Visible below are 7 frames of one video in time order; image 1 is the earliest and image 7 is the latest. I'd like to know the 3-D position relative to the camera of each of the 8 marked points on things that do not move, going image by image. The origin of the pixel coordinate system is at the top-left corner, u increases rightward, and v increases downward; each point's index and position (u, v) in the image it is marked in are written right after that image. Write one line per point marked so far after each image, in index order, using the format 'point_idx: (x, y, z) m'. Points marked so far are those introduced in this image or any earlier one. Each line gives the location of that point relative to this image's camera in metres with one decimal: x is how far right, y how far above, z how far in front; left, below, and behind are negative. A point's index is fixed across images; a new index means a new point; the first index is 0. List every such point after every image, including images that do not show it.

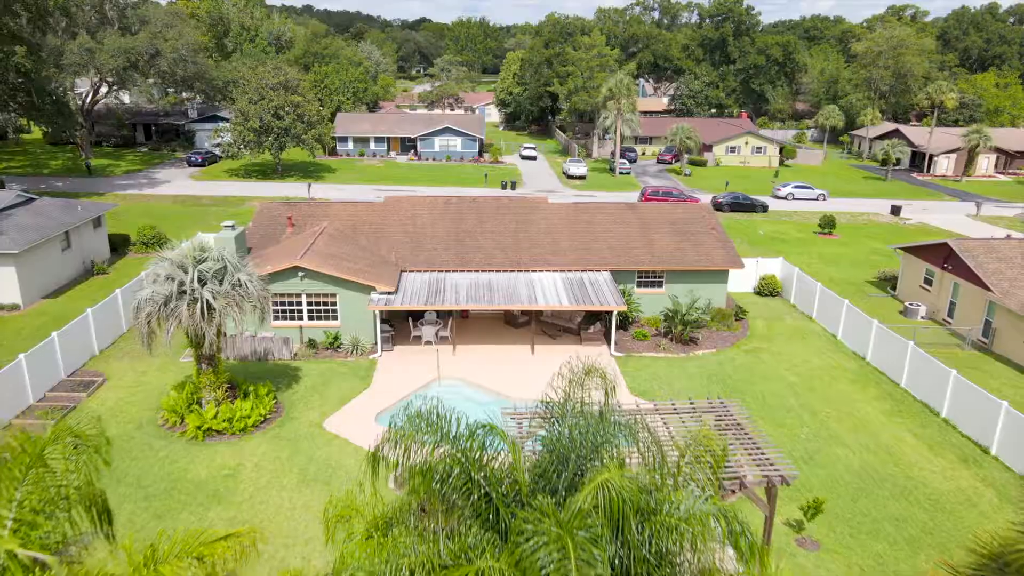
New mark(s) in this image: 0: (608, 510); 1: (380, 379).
0: (+0.8, -1.9, +6.2) m
1: (-3.6, -2.4, +19.5) m
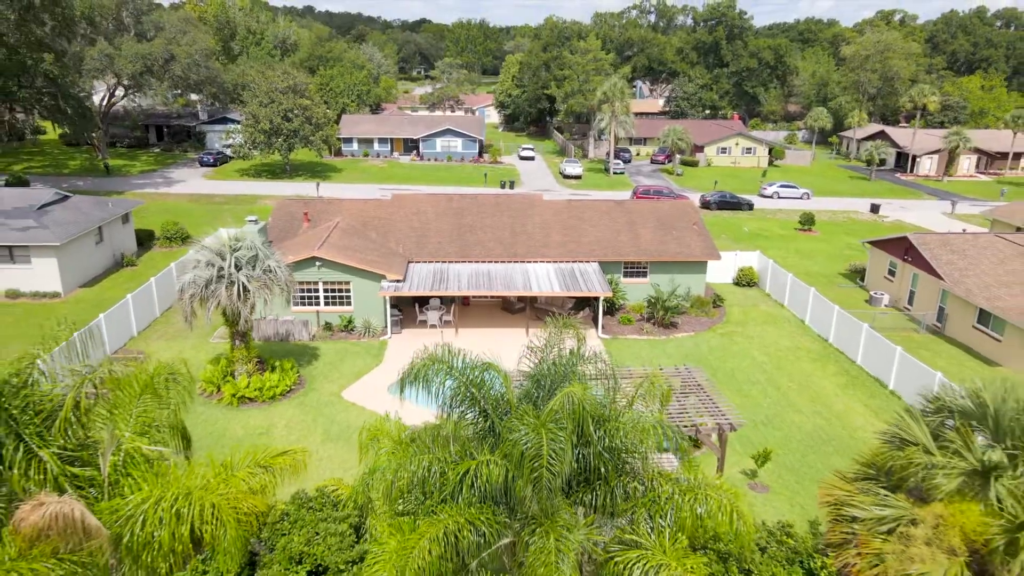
0: (+0.7, -1.5, +8.4) m
1: (-3.7, -2.0, +21.8) m
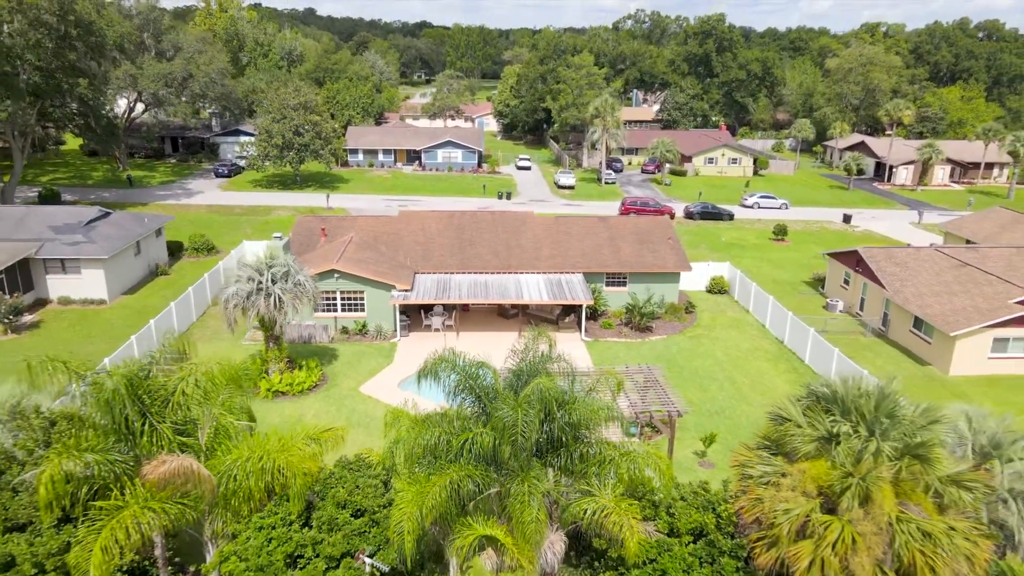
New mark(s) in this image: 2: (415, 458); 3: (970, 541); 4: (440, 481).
0: (+0.5, -1.8, +11.8) m
1: (-3.9, -2.4, +25.1) m
2: (-1.6, -2.8, +11.9) m
3: (+6.7, -3.7, +10.8) m
4: (-1.1, -2.9, +11.2) m
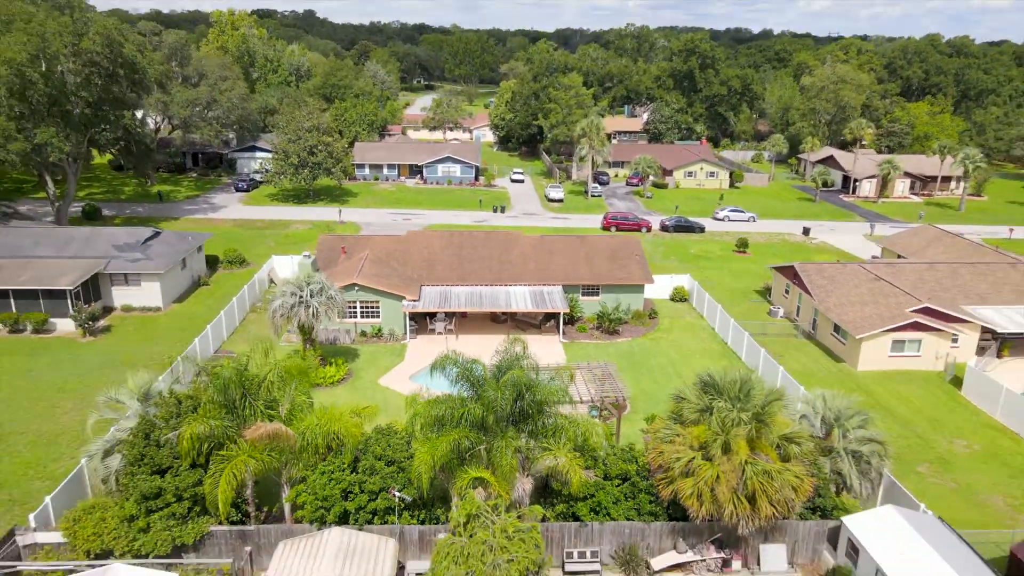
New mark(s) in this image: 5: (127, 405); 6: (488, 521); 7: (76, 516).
0: (+0.1, -2.3, +17.3) m
1: (-4.3, -2.8, +30.7) m
2: (-2.0, -3.3, +17.5) m
3: (+6.2, -4.2, +16.4) m
4: (-1.5, -3.4, +16.7) m
5: (-9.8, -3.0, +18.8) m
6: (-0.5, -5.1, +15.8) m
7: (-10.1, -5.3, +16.8) m
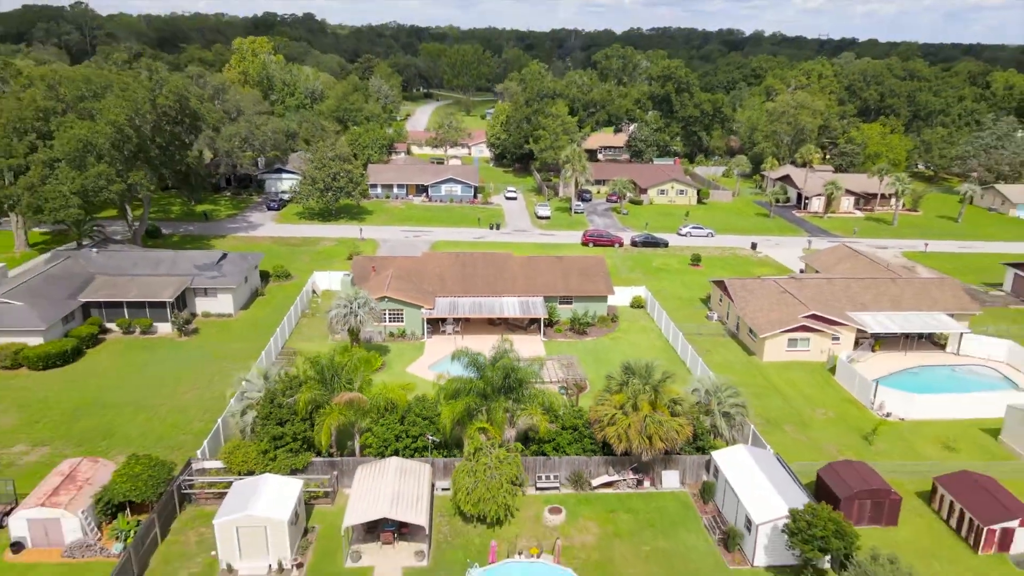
0: (-0.3, -3.1, +27.4) m
1: (-4.7, -3.5, +40.7) m
2: (-2.4, -4.0, +27.6) m
3: (+5.9, -4.9, +26.5) m
4: (-1.9, -4.1, +26.8) m
5: (-10.2, -3.7, +28.8) m
6: (-0.8, -5.8, +25.9) m
7: (-10.4, -6.0, +26.8) m
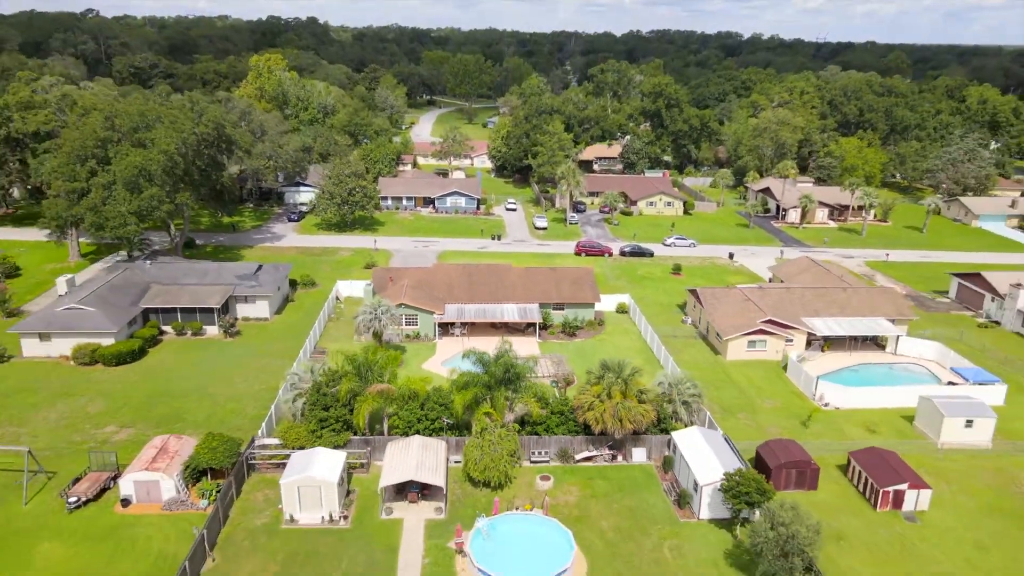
0: (-0.3, -3.6, +34.1) m
1: (-4.8, -4.1, +47.4) m
2: (-2.4, -4.6, +34.3) m
3: (+5.9, -5.5, +33.2) m
4: (-1.9, -4.7, +33.5) m
5: (-10.2, -4.3, +35.5) m
6: (-0.9, -6.4, +32.6) m
7: (-10.5, -6.6, +33.5) m
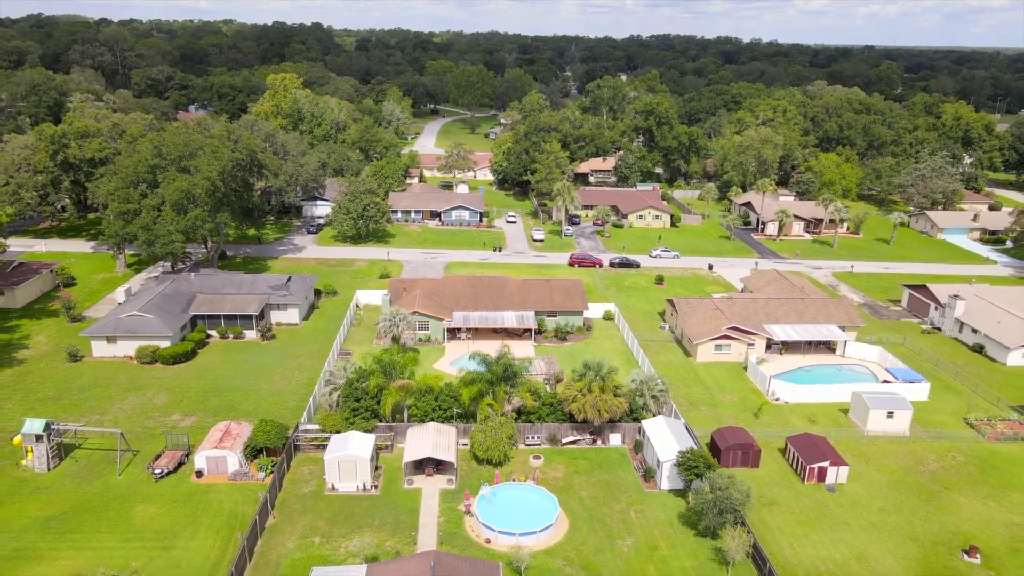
0: (-0.4, -4.4, +41.4) m
1: (-4.9, -4.8, +54.8) m
2: (-2.5, -5.3, +41.6) m
3: (+5.7, -6.3, +40.5) m
4: (-2.0, -5.5, +40.8) m
5: (-10.3, -5.0, +42.9) m
6: (-1.0, -7.2, +39.9) m
7: (-10.6, -7.3, +40.9) m
